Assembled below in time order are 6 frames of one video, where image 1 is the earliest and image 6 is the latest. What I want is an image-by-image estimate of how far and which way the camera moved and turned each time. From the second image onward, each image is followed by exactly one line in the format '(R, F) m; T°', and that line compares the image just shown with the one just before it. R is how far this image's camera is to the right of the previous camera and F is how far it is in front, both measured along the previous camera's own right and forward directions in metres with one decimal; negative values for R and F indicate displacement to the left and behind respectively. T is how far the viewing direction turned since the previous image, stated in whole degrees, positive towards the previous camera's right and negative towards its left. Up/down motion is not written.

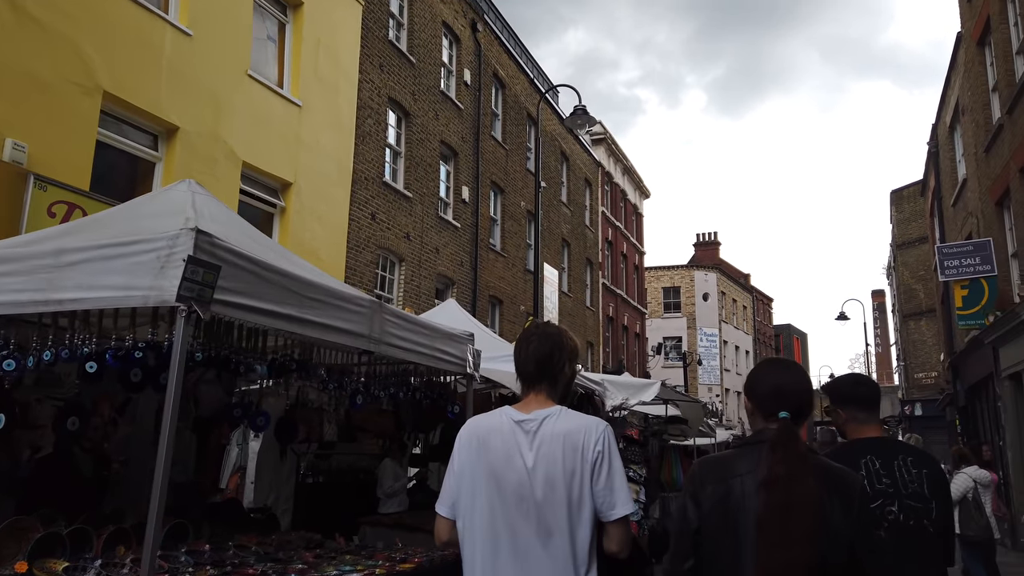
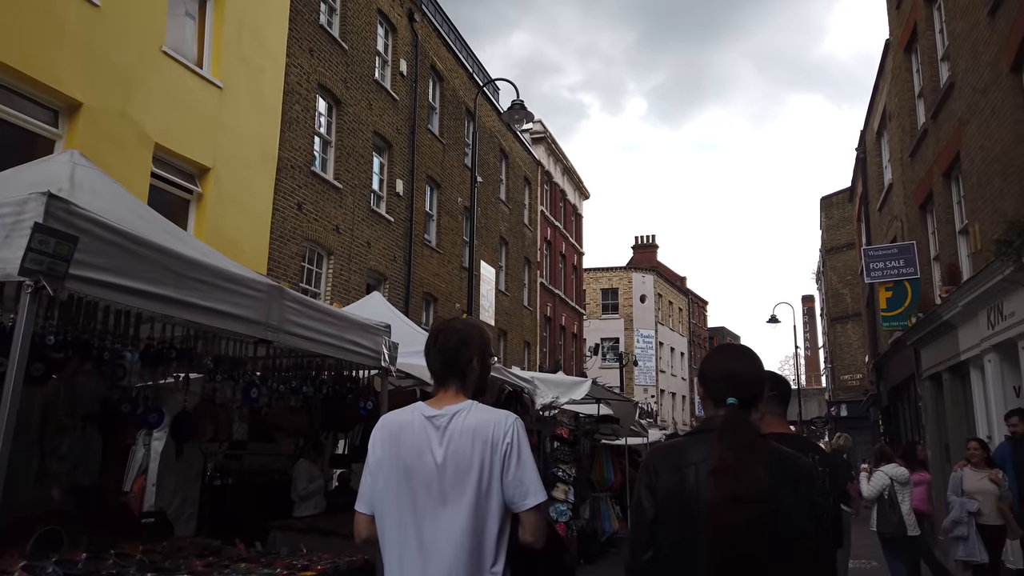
(+0.2, +0.3) m; +4°
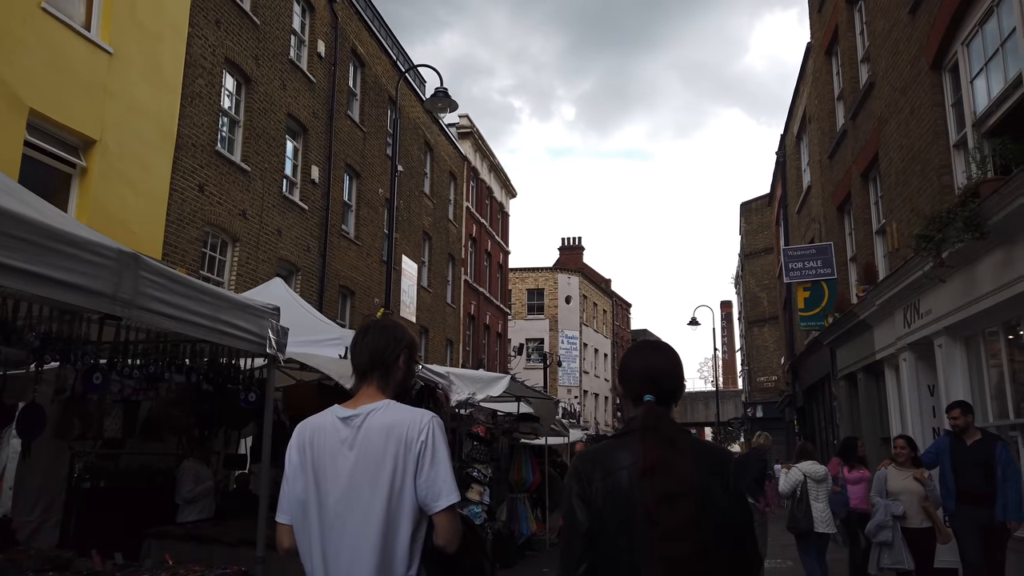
(+0.2, +0.5) m; +6°
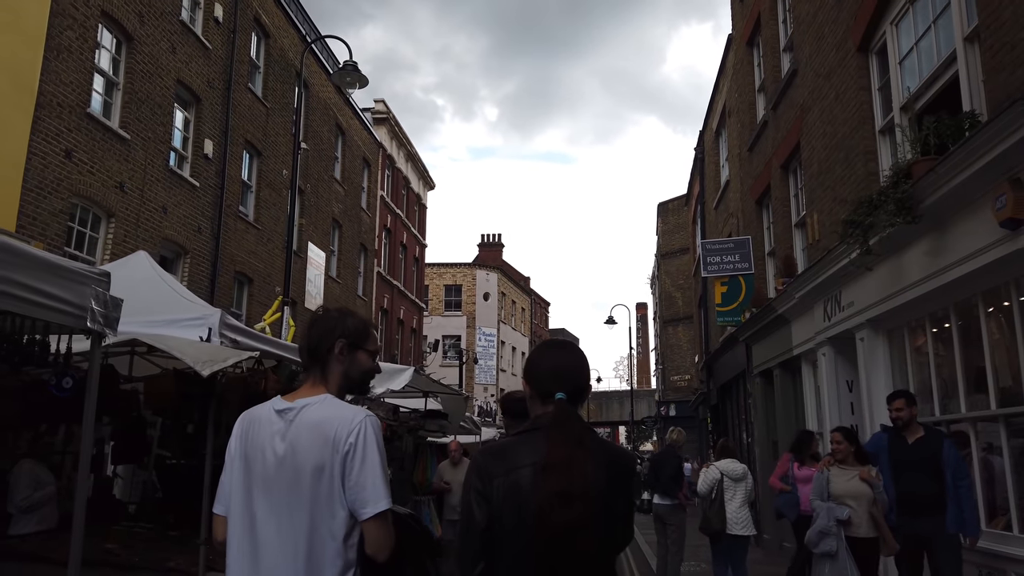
(+0.2, +0.8) m; +6°
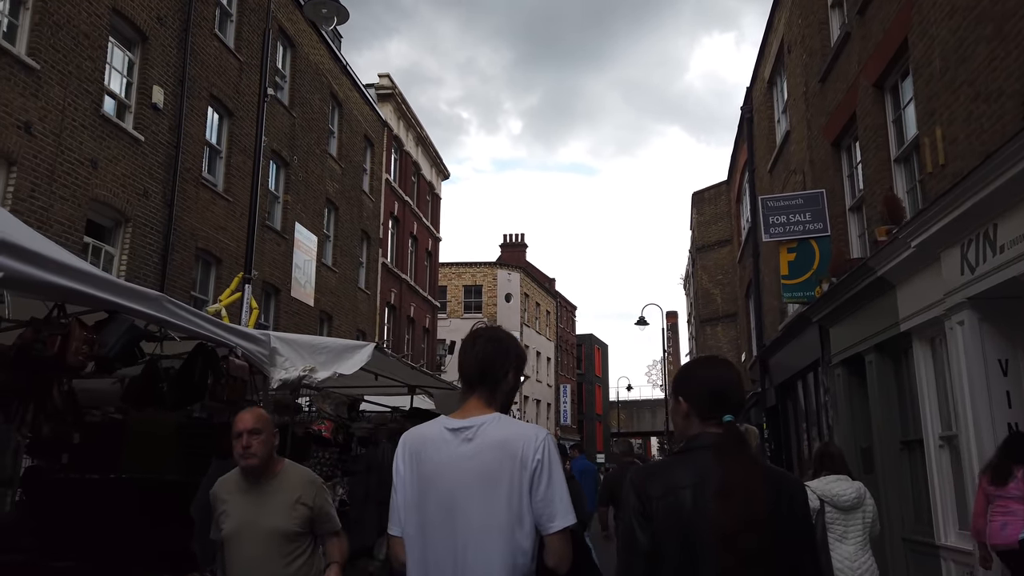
(+0.2, +2.9) m; -2°
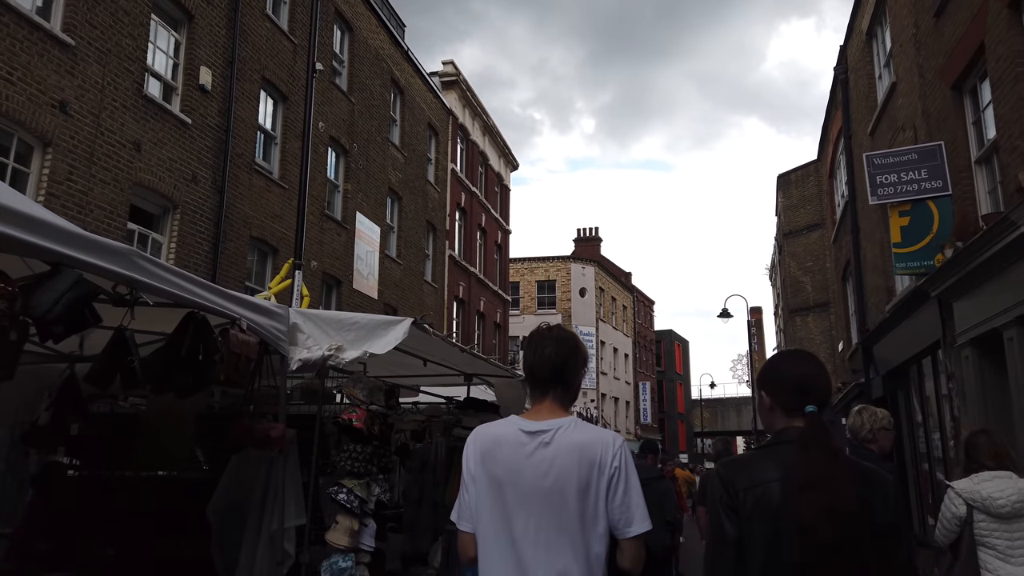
(+0.1, +1.1) m; -6°
